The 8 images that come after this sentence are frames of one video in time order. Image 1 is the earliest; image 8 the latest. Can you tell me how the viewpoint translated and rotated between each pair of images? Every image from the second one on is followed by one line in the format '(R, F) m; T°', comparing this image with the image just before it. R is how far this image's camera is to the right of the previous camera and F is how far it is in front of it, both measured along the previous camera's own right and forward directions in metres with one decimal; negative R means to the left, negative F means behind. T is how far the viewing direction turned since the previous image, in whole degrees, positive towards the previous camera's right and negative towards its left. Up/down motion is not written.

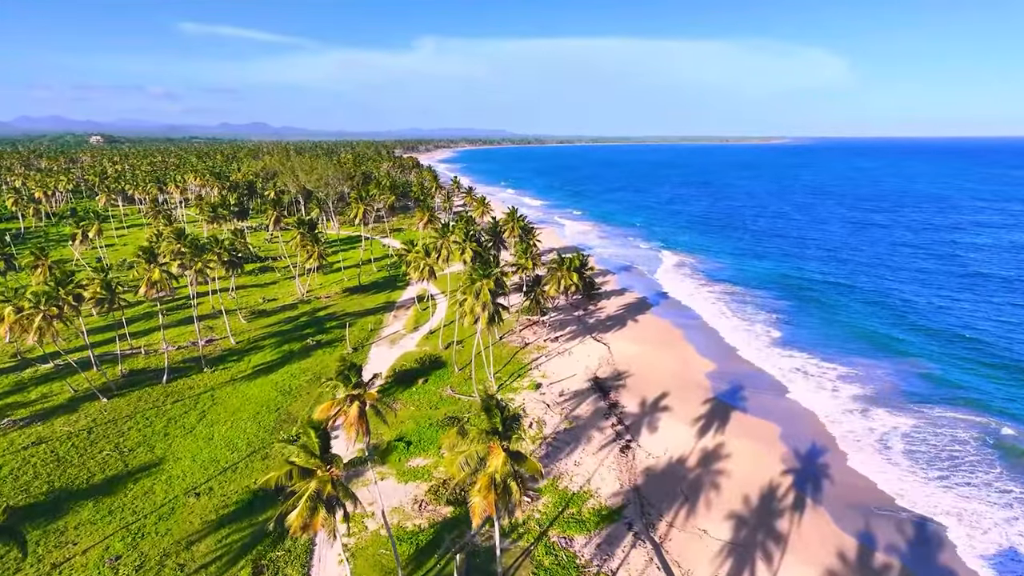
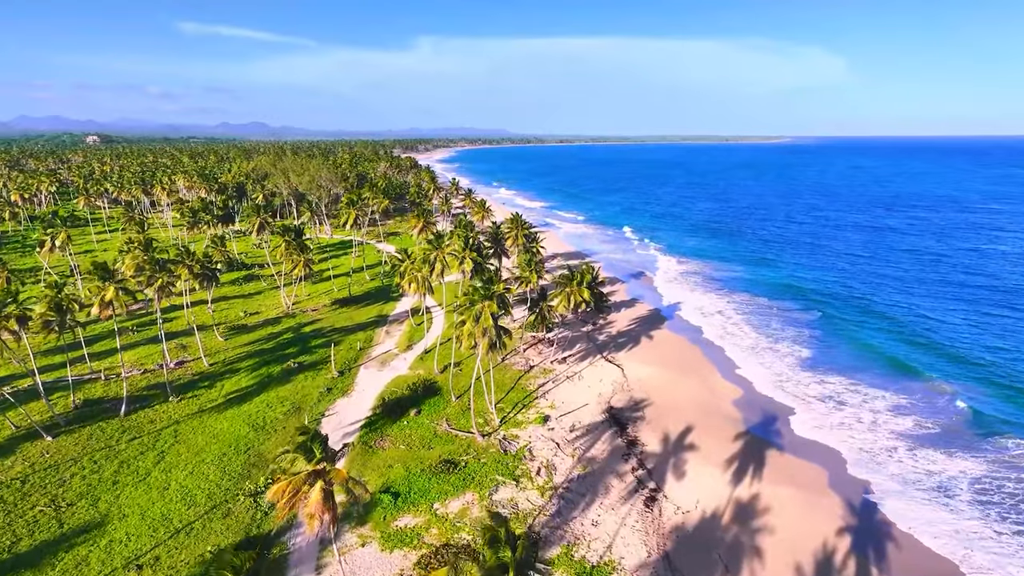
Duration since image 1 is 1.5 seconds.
(-0.3, +5.3) m; 0°
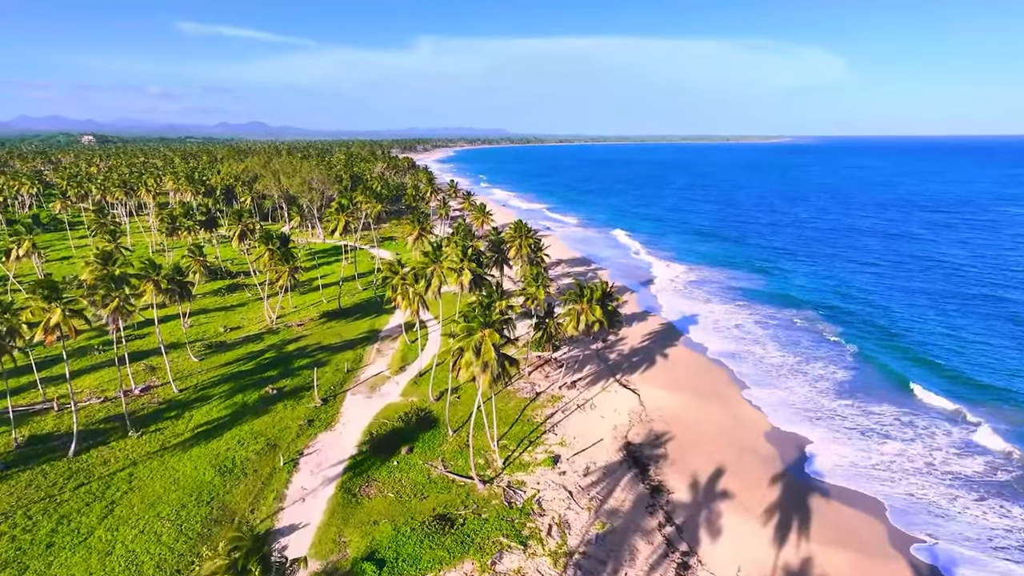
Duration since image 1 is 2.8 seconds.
(-0.4, +4.9) m; 0°
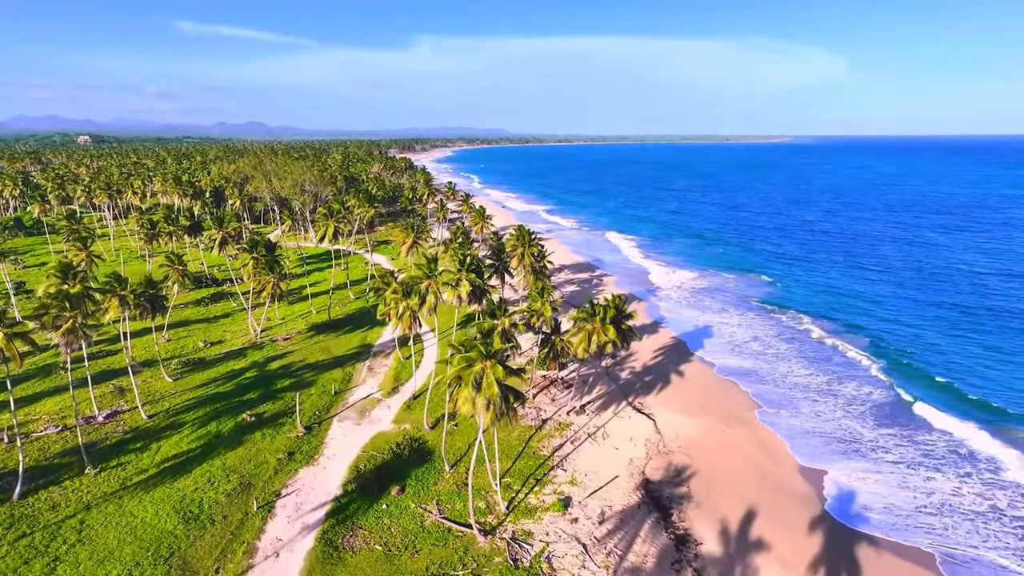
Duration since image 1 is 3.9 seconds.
(-0.3, +4.1) m; 0°
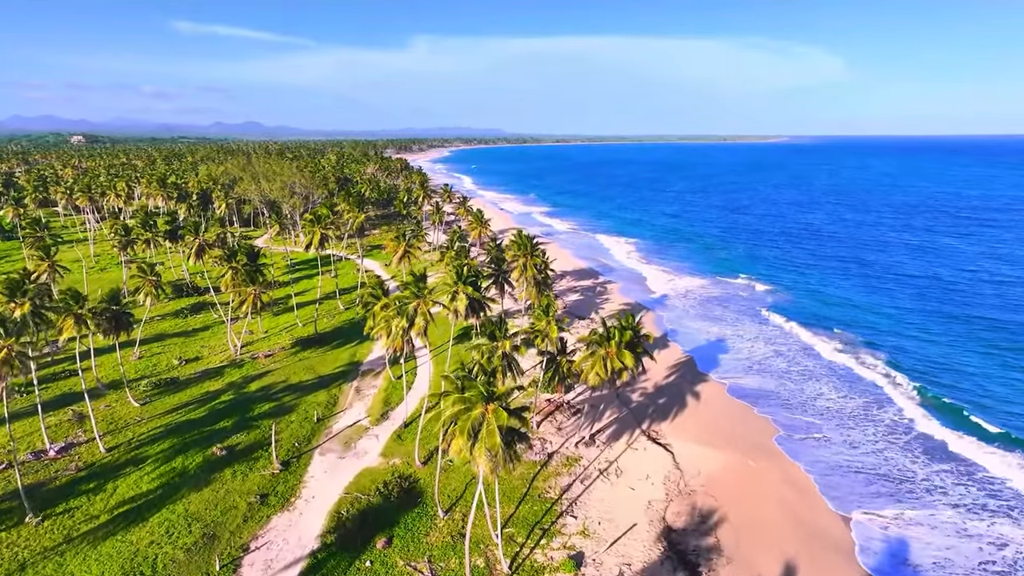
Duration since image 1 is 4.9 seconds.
(-0.3, +4.1) m; 0°
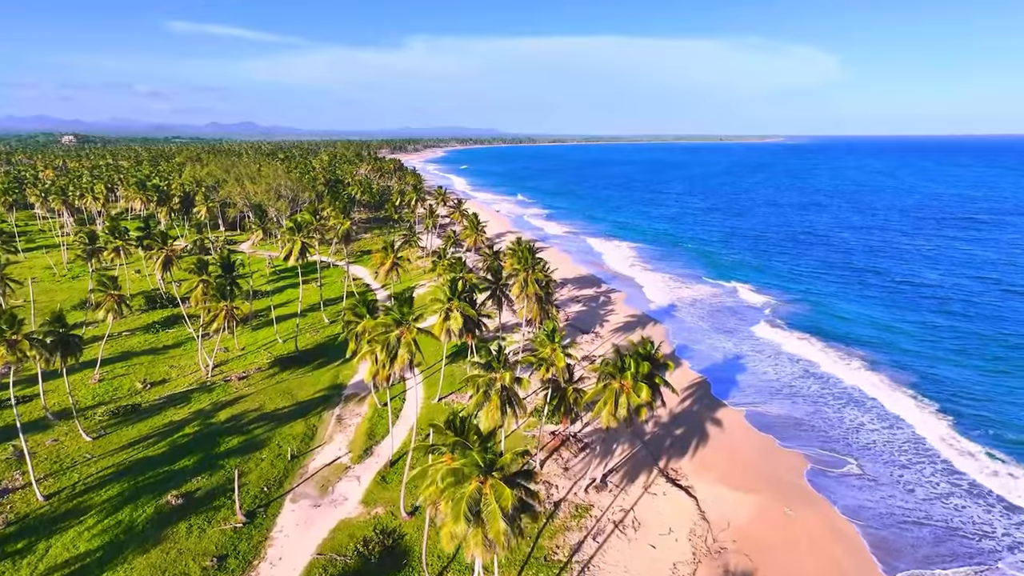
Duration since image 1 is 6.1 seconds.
(-0.2, +4.6) m; 0°
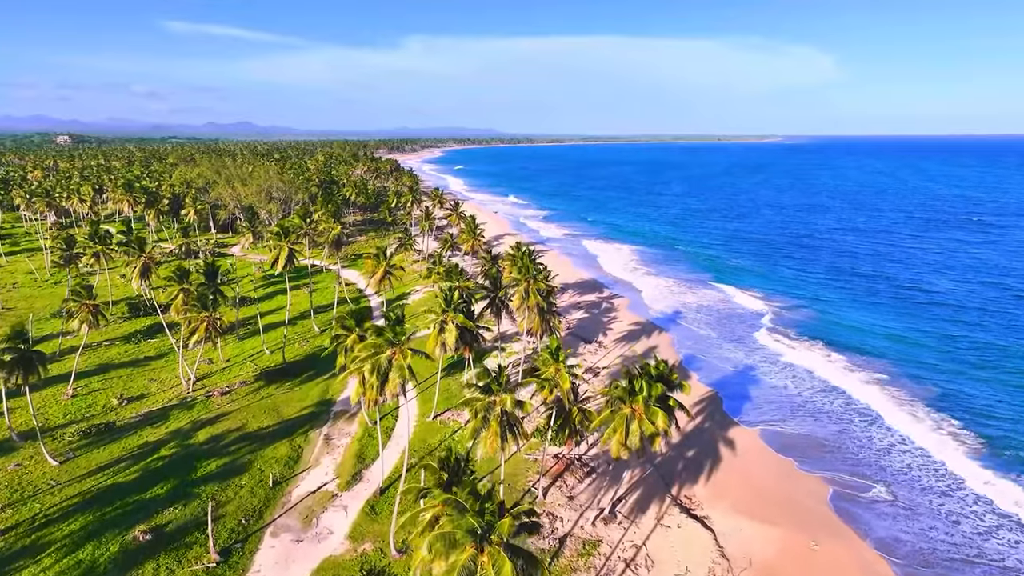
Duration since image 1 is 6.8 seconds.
(-0.1, +2.6) m; 0°
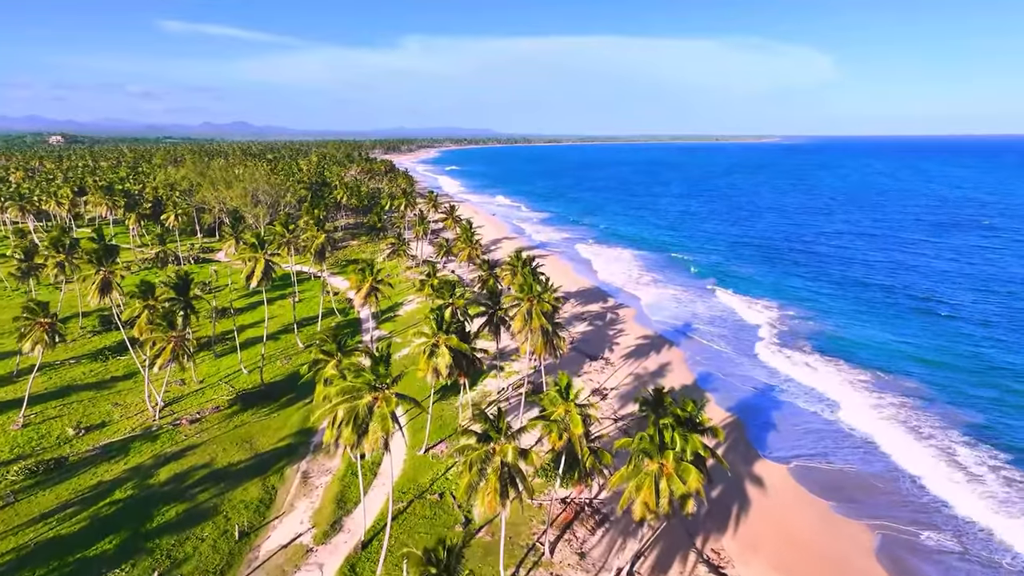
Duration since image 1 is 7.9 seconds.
(-0.2, +4.1) m; 0°
